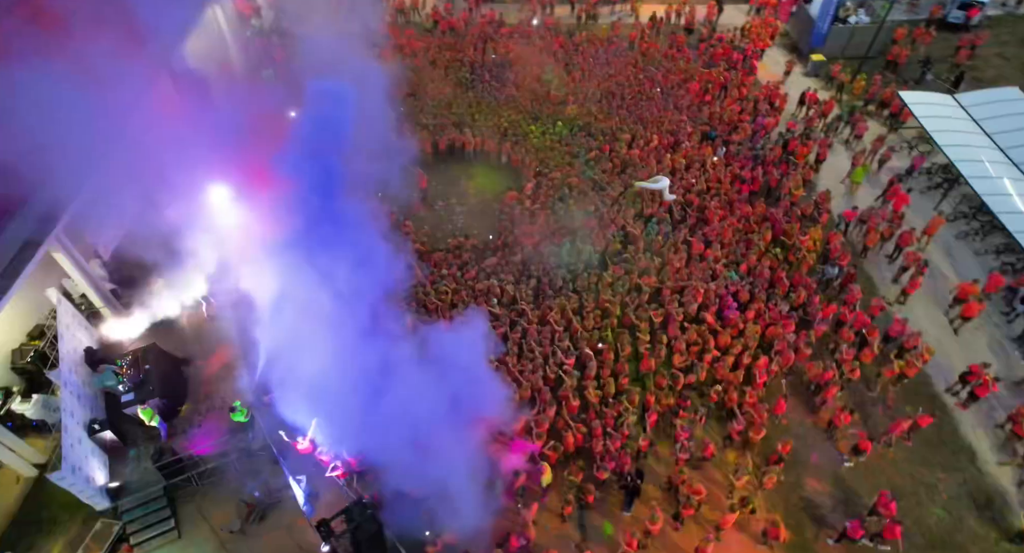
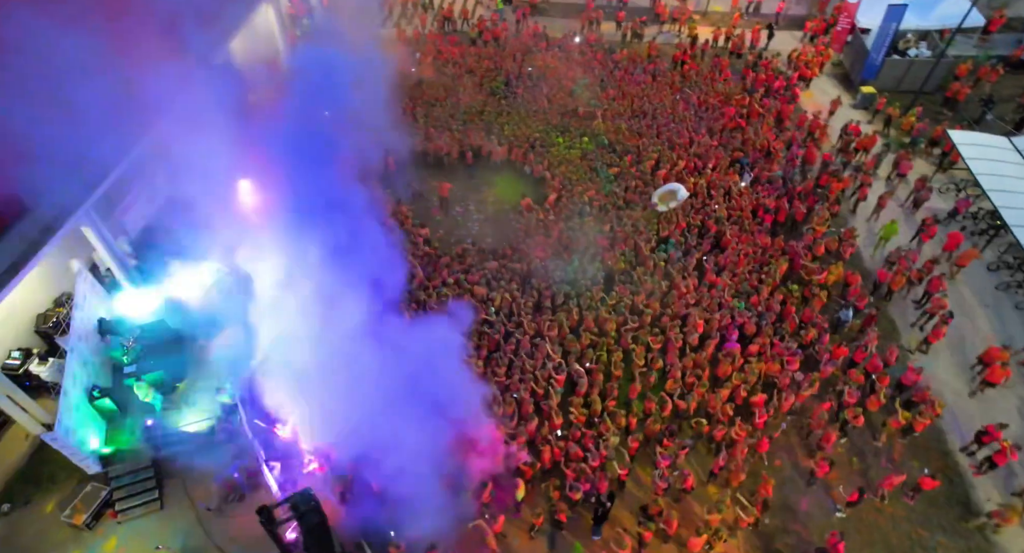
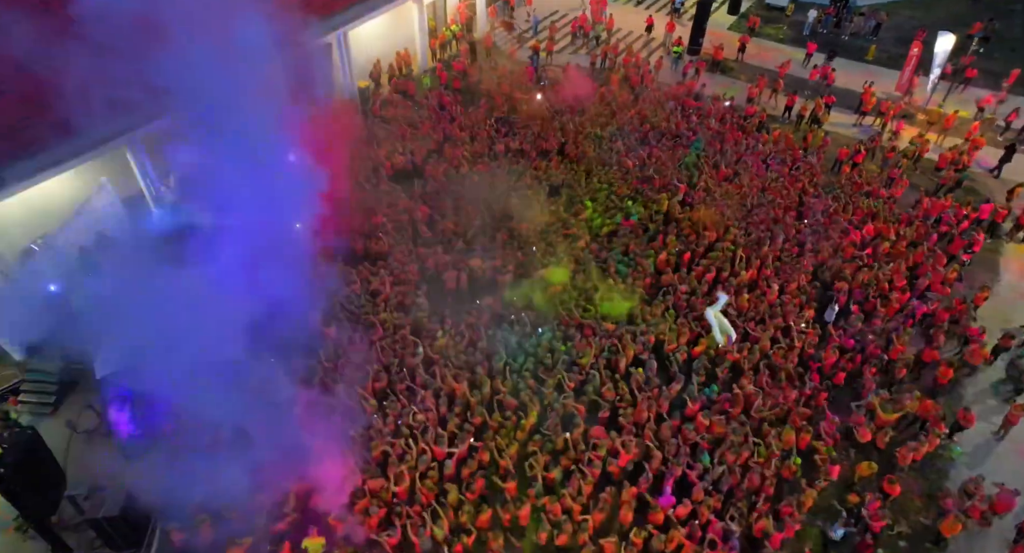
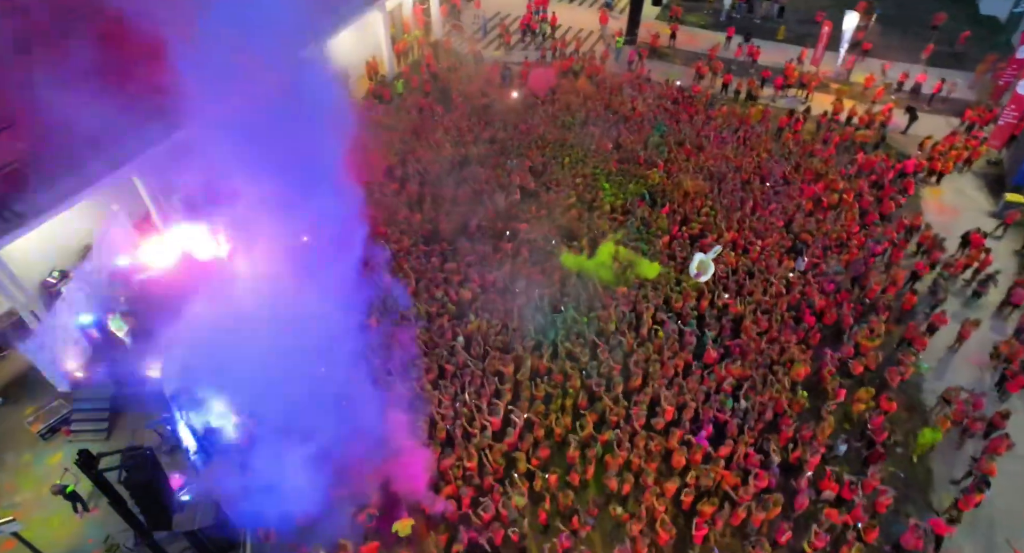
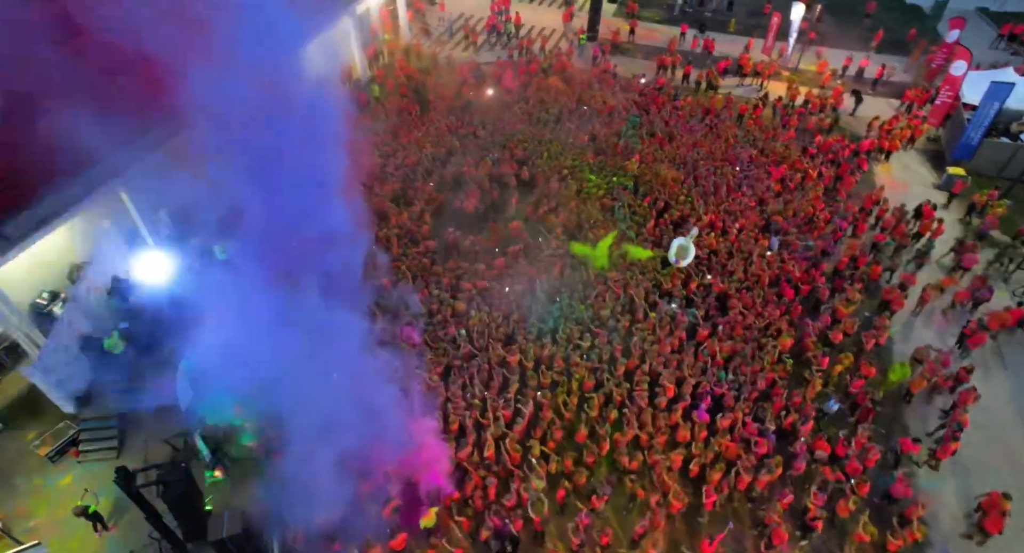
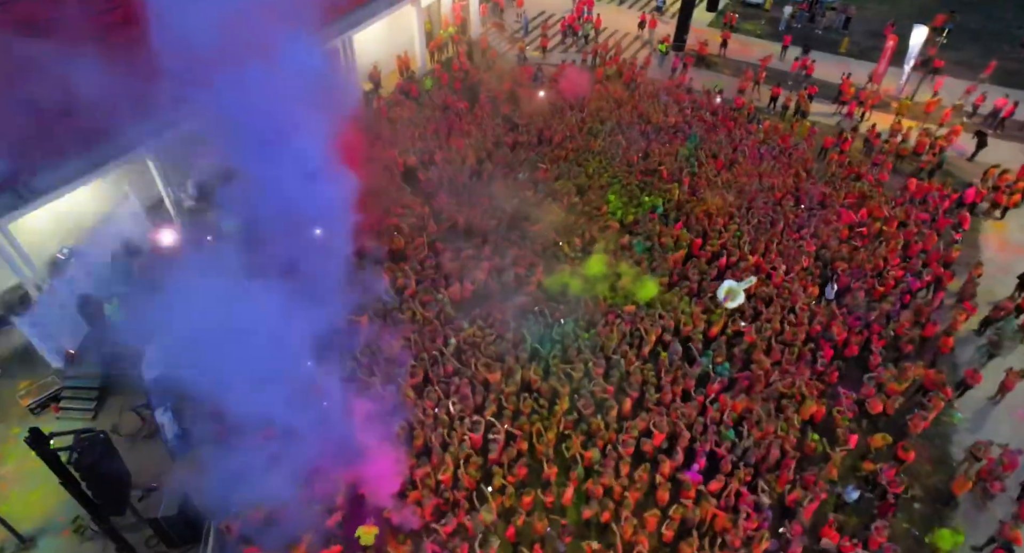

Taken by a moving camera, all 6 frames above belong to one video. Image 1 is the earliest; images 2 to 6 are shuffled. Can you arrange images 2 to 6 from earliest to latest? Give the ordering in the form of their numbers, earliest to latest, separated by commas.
2, 5, 4, 6, 3
